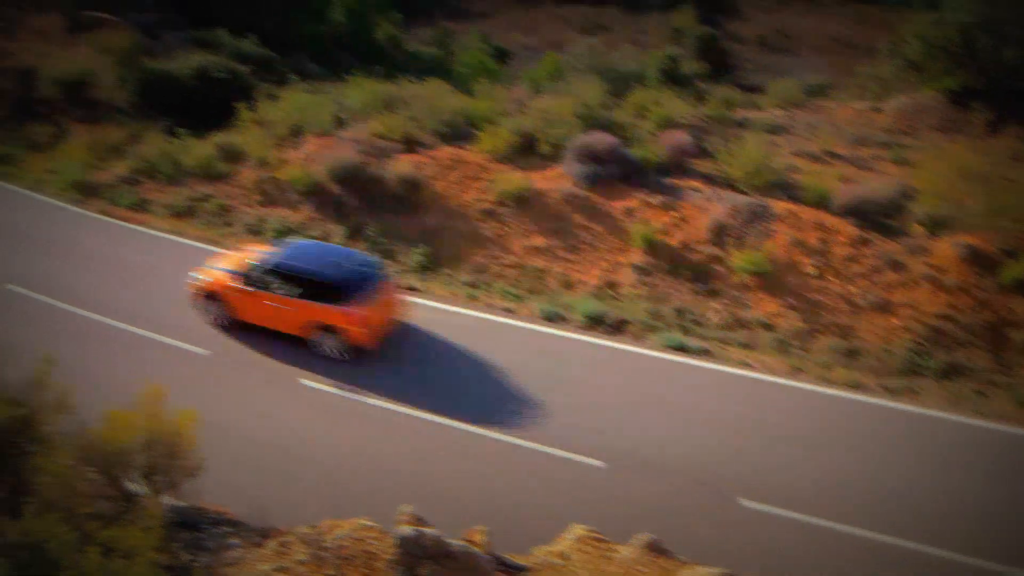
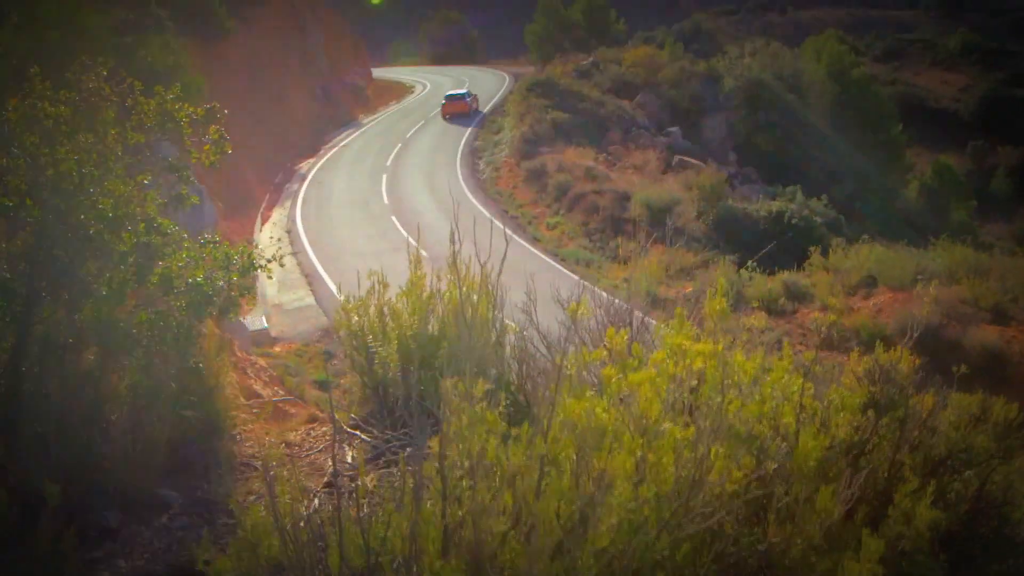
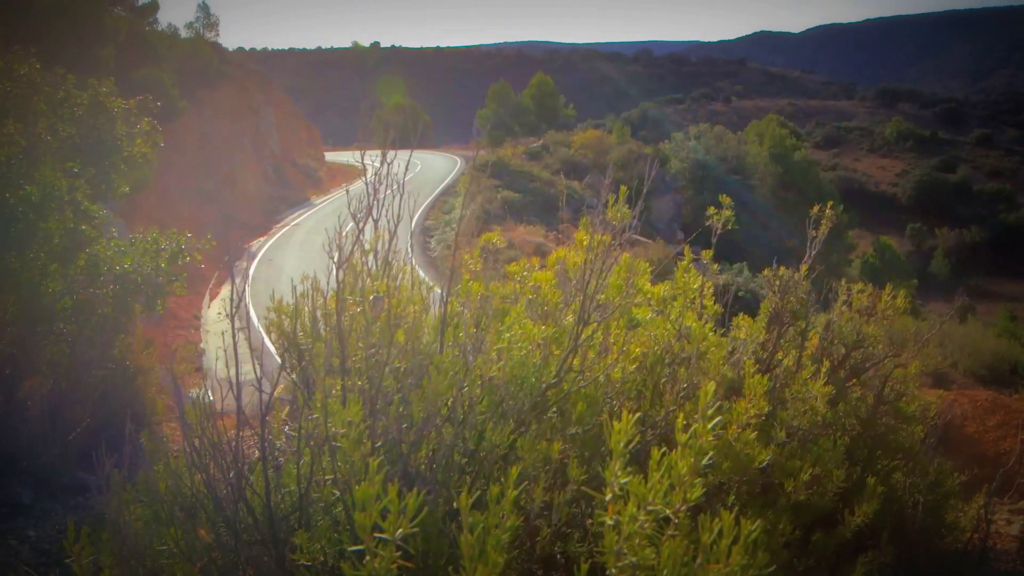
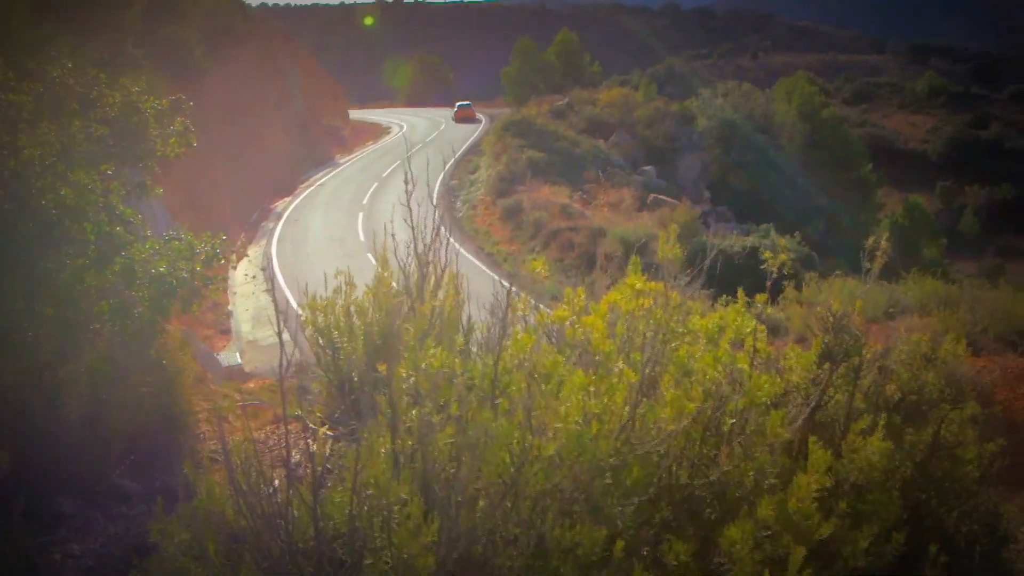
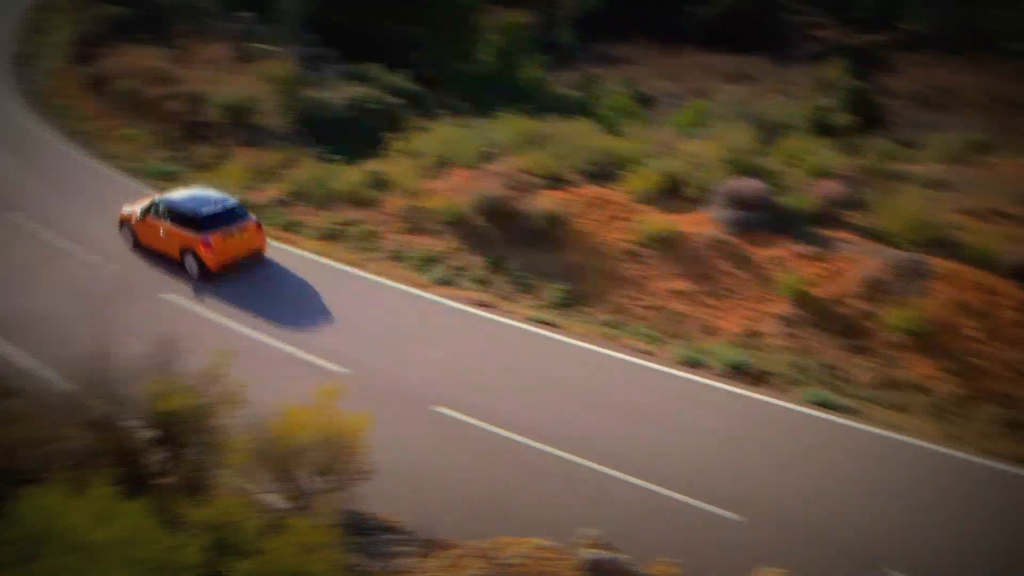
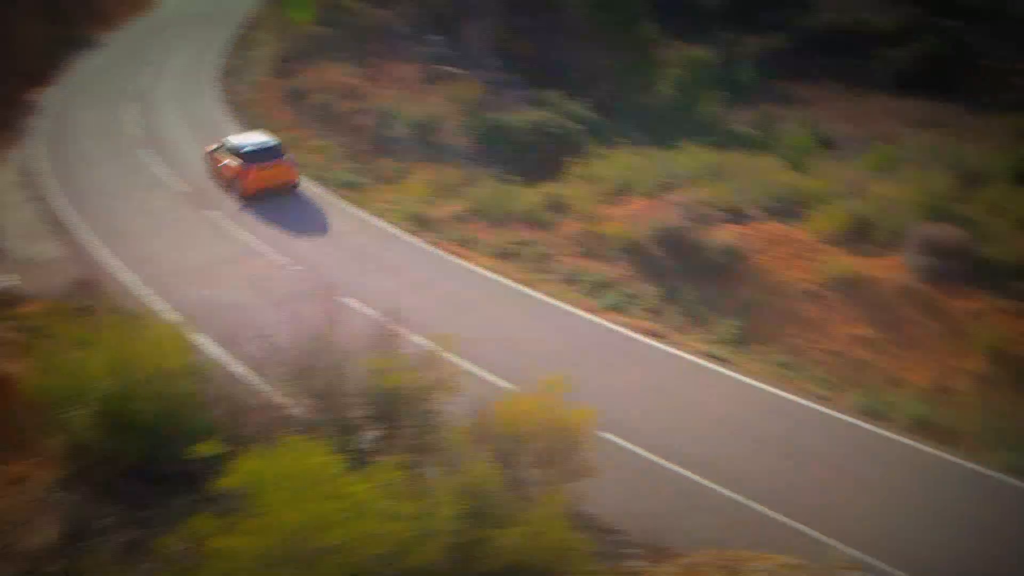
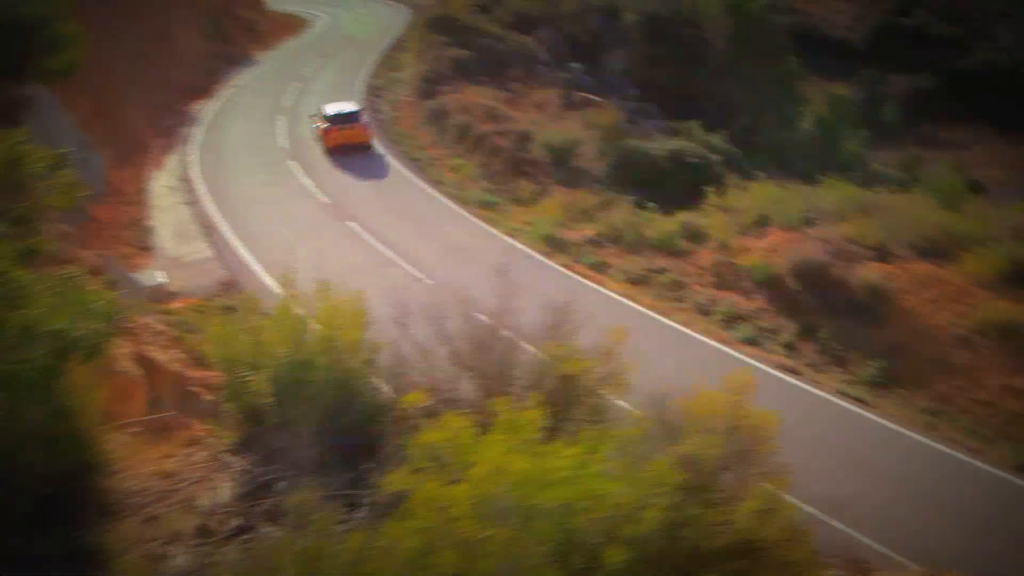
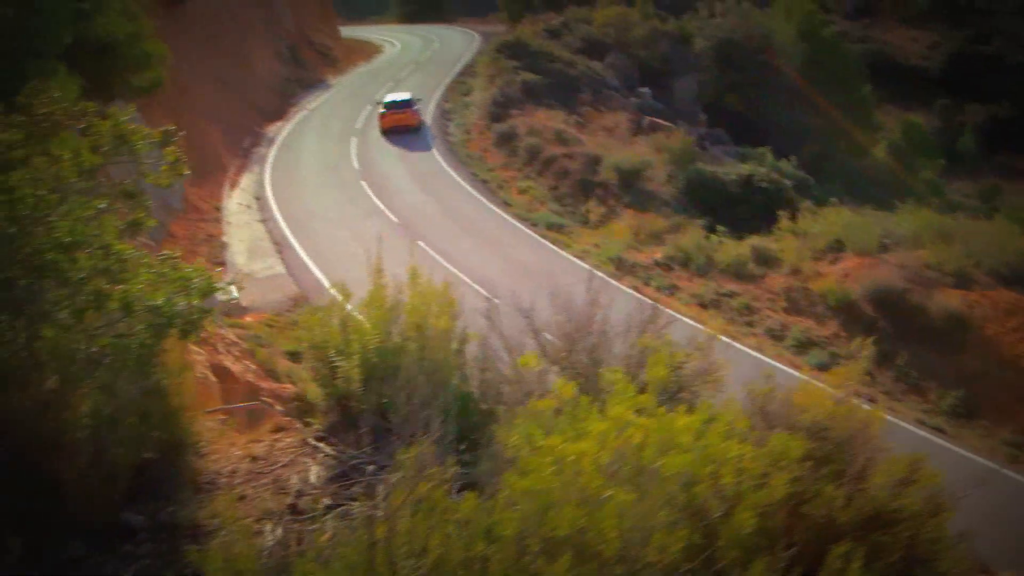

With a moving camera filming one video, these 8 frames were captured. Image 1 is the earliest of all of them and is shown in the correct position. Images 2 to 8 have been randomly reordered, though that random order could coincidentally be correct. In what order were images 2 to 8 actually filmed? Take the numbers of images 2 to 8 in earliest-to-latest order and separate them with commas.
5, 6, 7, 8, 2, 4, 3
